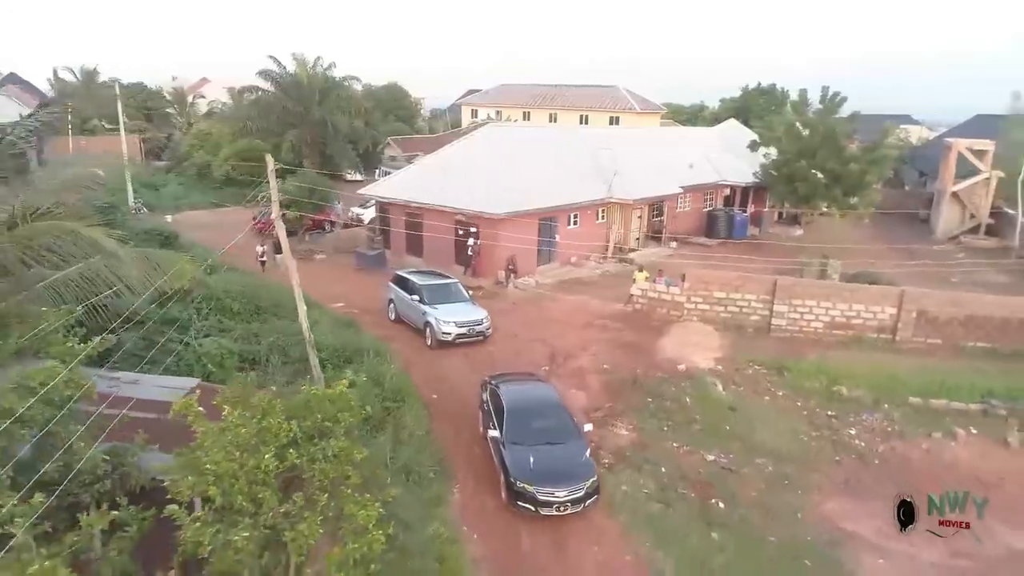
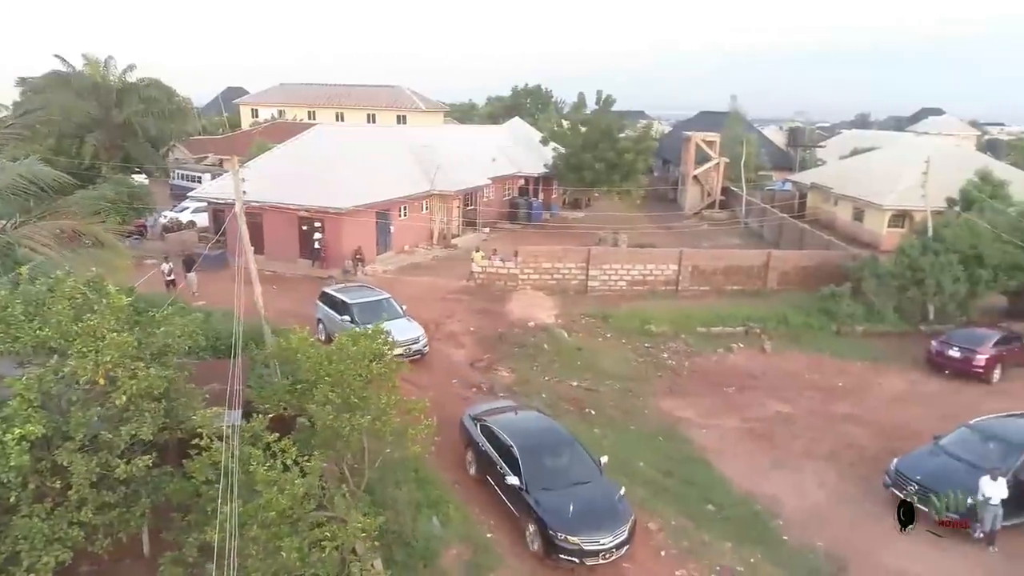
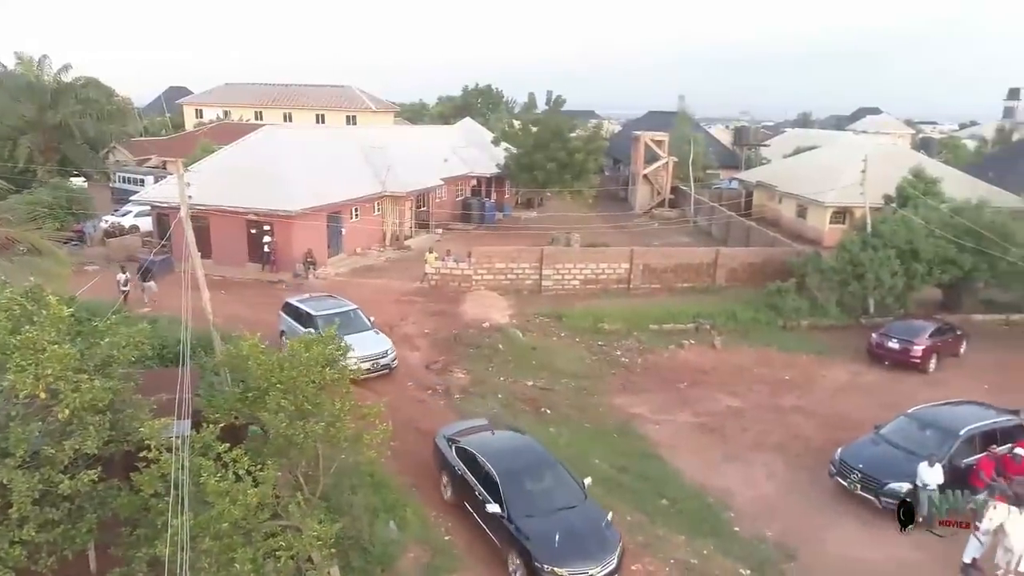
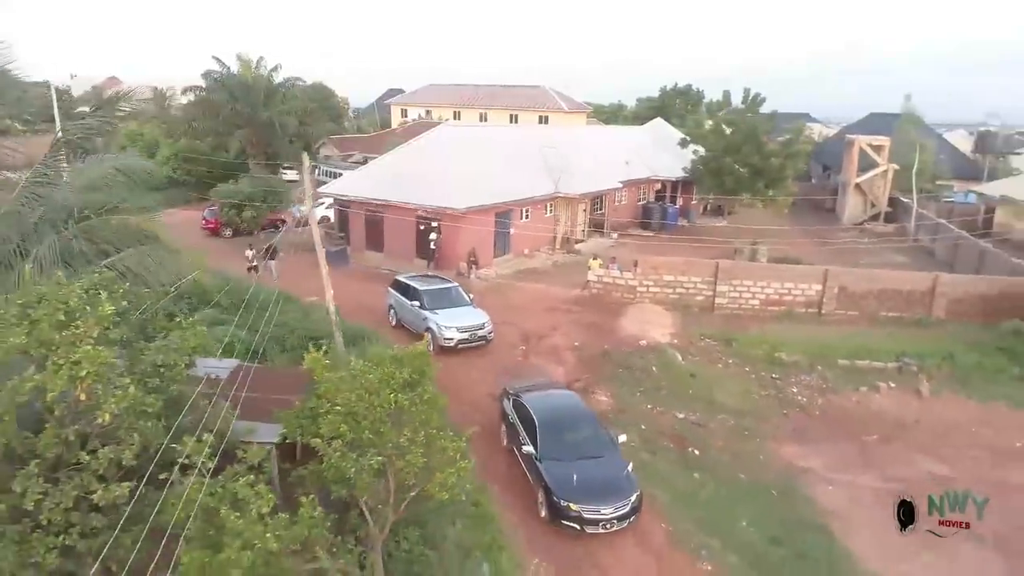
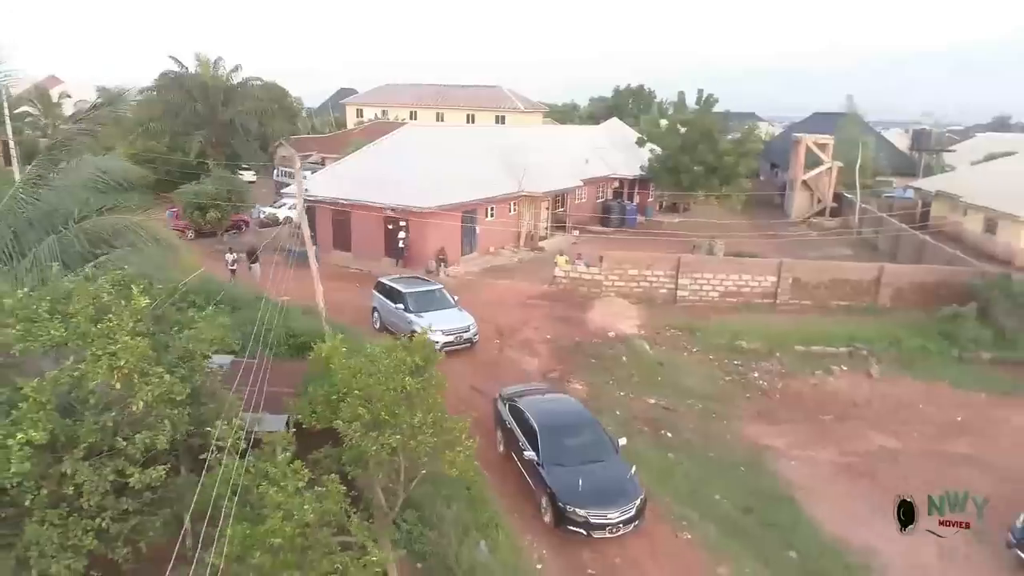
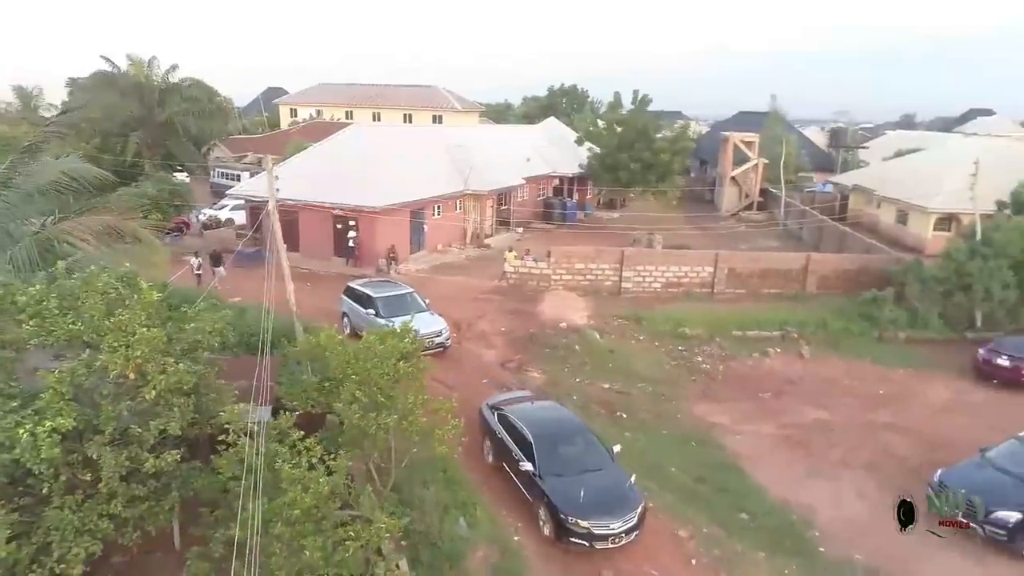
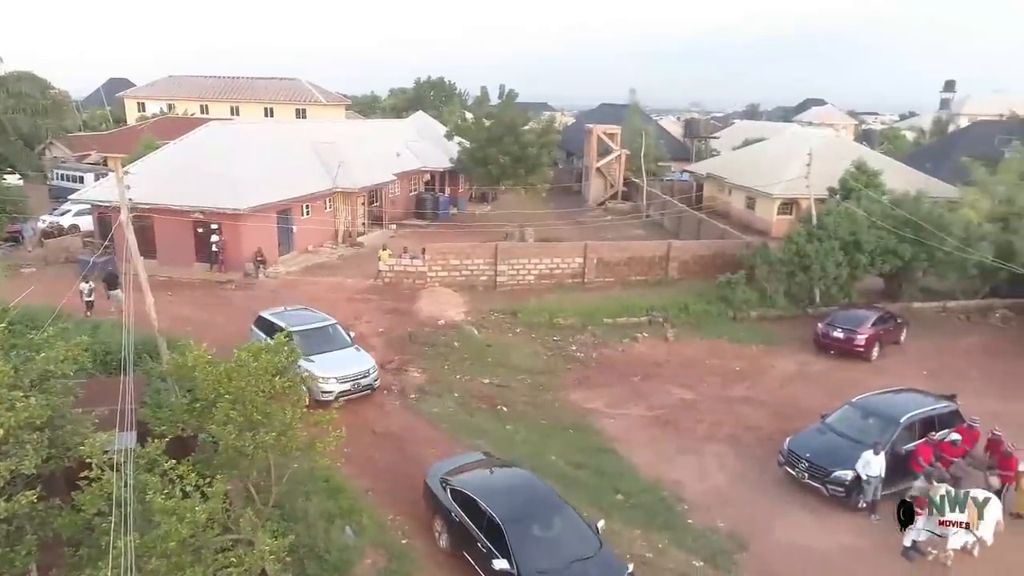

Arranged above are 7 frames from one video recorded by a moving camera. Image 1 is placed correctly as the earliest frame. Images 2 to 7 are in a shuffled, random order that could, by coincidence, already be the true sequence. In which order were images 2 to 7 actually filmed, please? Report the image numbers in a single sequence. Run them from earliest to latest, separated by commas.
4, 5, 6, 2, 3, 7
